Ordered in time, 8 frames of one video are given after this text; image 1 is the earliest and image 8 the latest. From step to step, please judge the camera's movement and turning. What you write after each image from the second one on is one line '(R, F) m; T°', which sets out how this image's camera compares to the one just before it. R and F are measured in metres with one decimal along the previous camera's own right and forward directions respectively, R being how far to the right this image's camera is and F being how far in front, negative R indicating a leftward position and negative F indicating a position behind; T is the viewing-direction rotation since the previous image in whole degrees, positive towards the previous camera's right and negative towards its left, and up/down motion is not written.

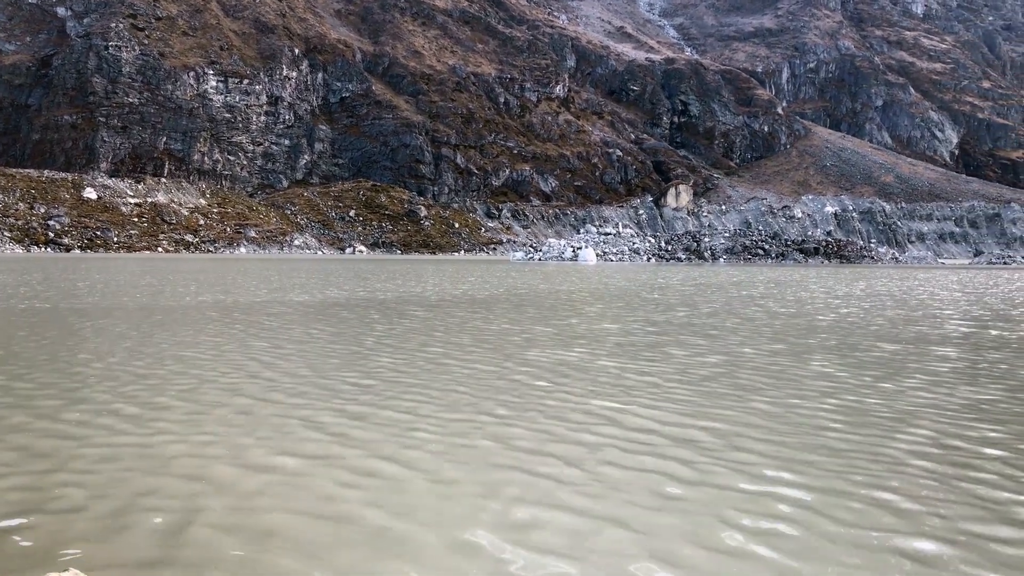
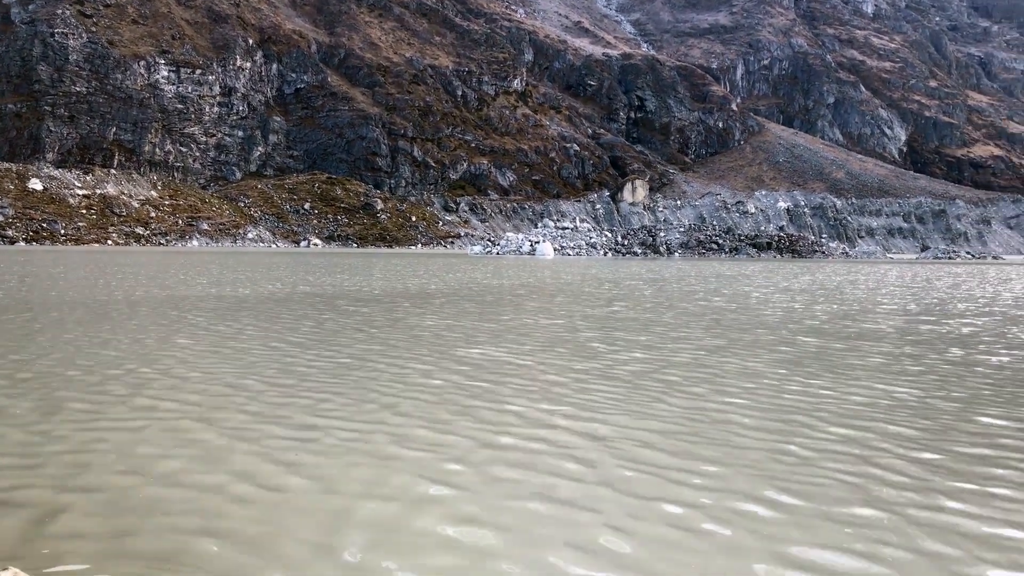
(-1.9, -0.3) m; +3°
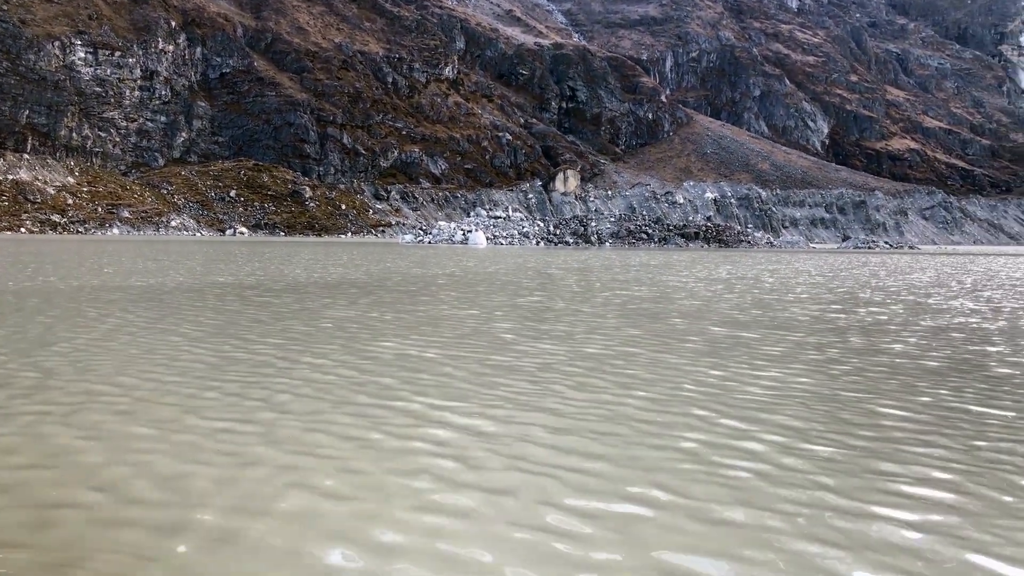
(+0.5, +0.8) m; +4°
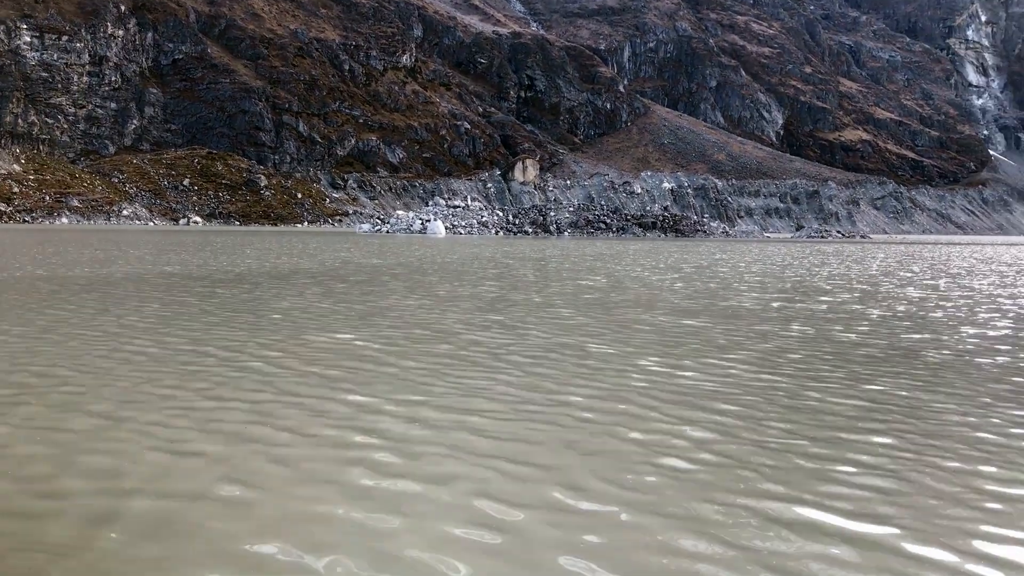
(+0.2, +0.2) m; +3°
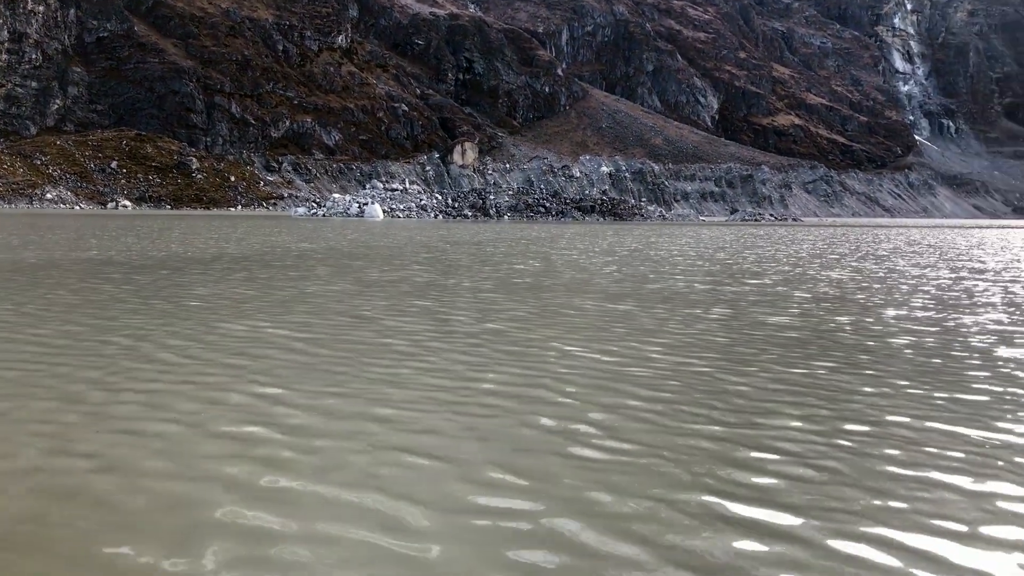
(+0.2, +0.6) m; +4°
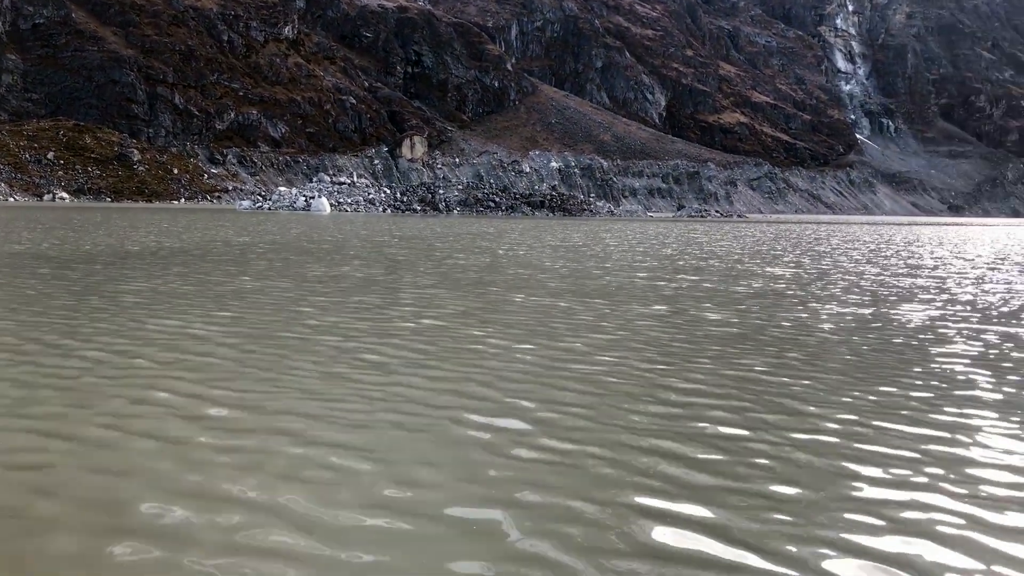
(+0.1, +0.4) m; +3°
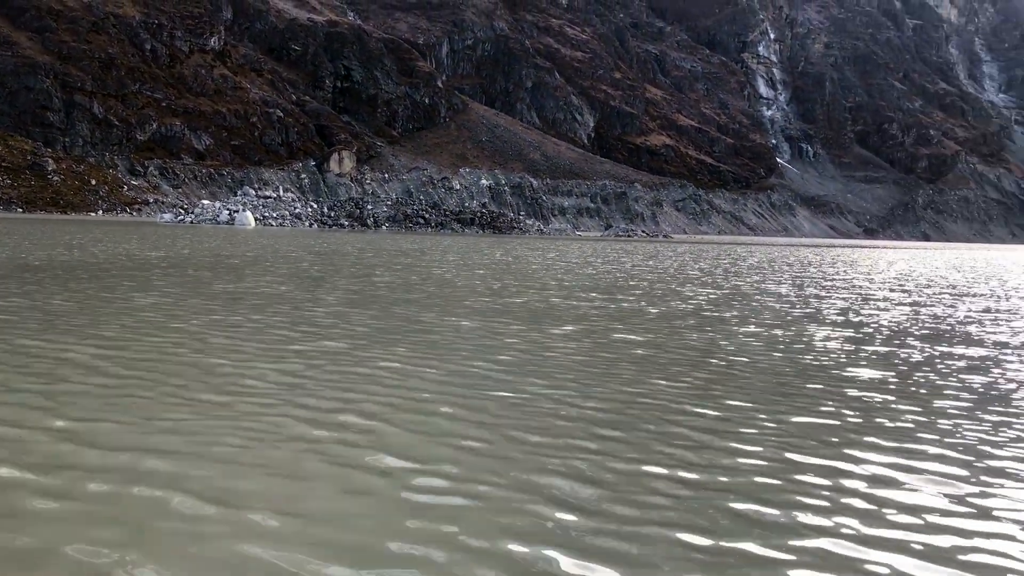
(+0.2, +0.3) m; +5°
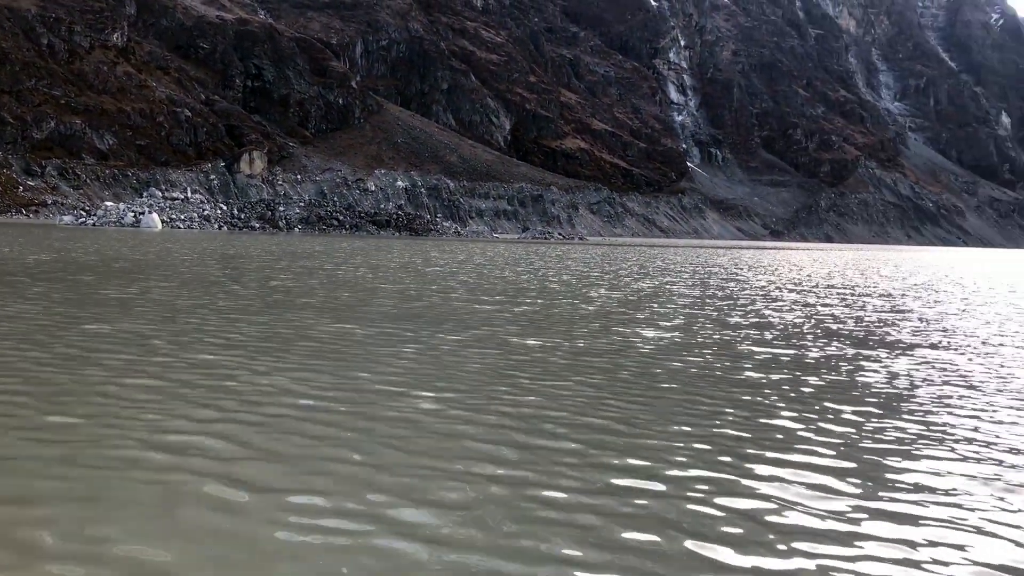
(+0.2, +0.2) m; +5°
